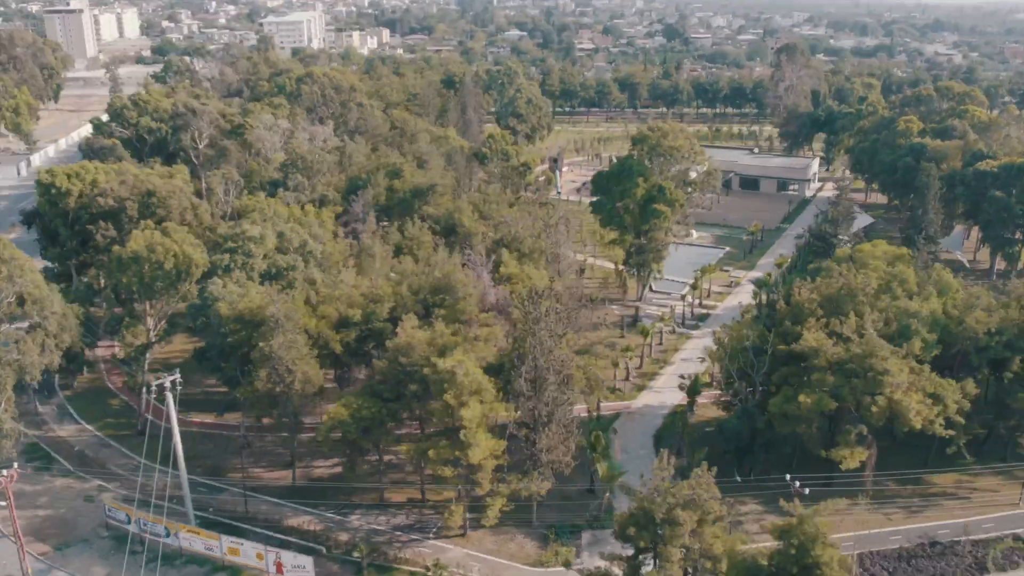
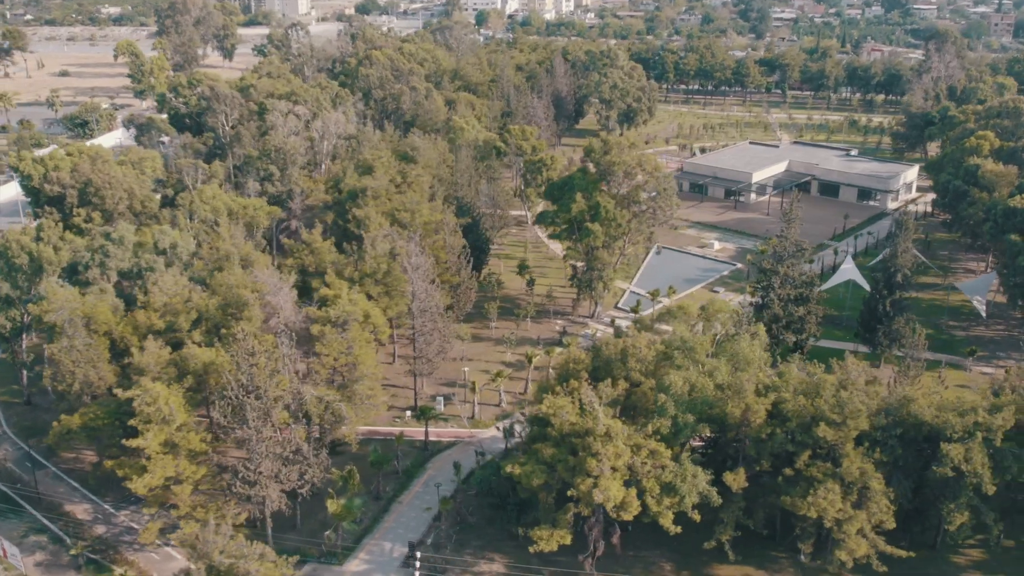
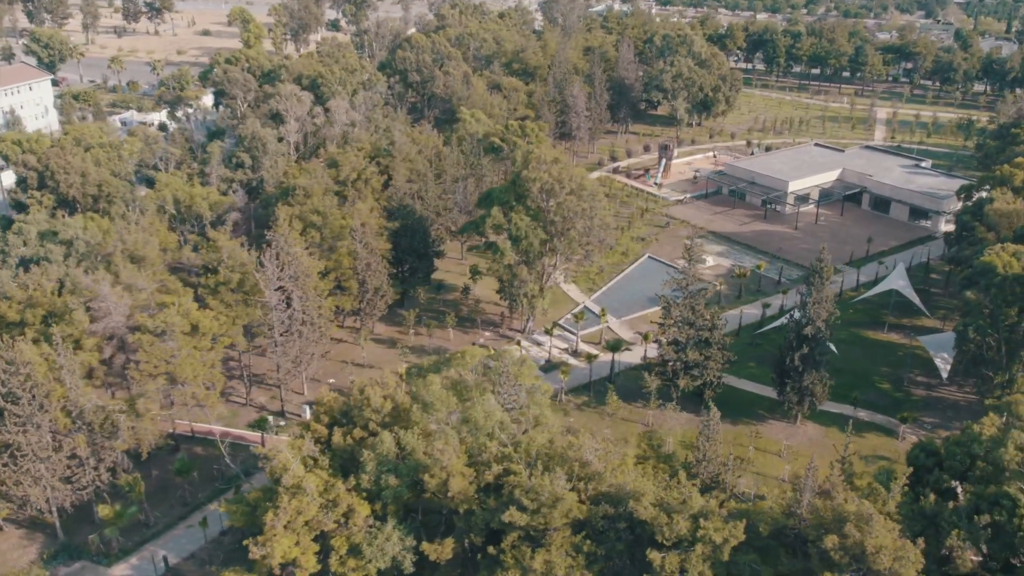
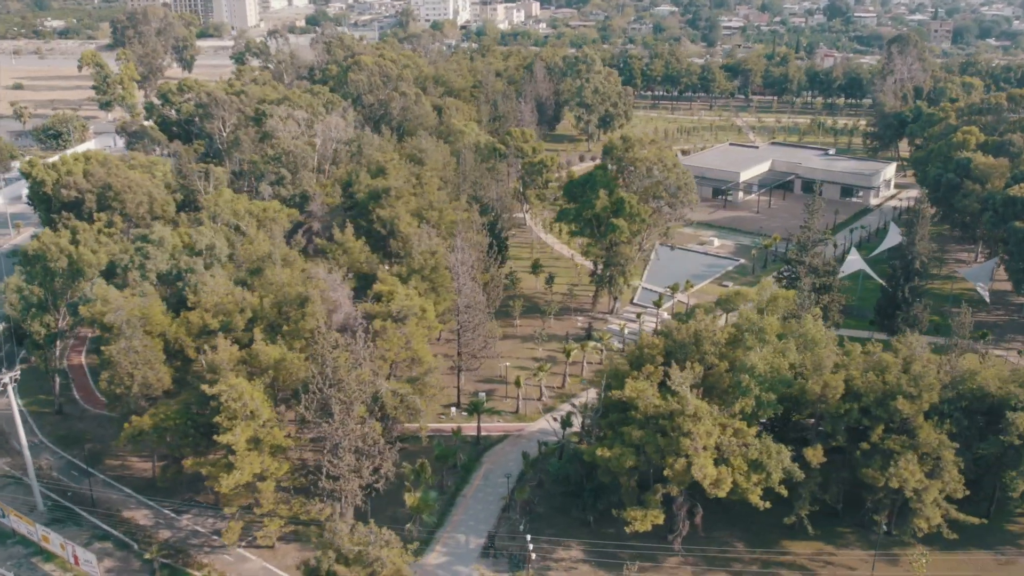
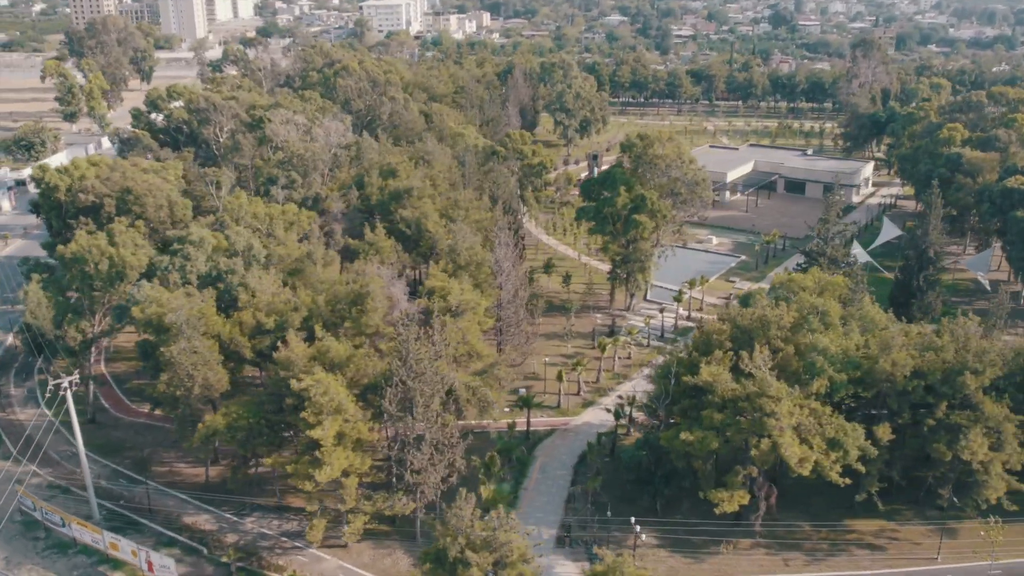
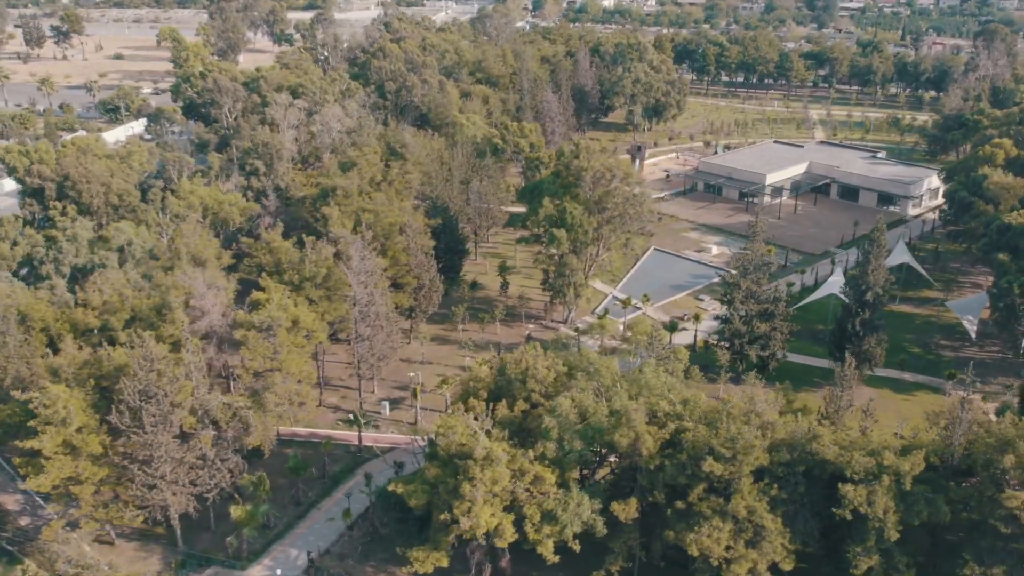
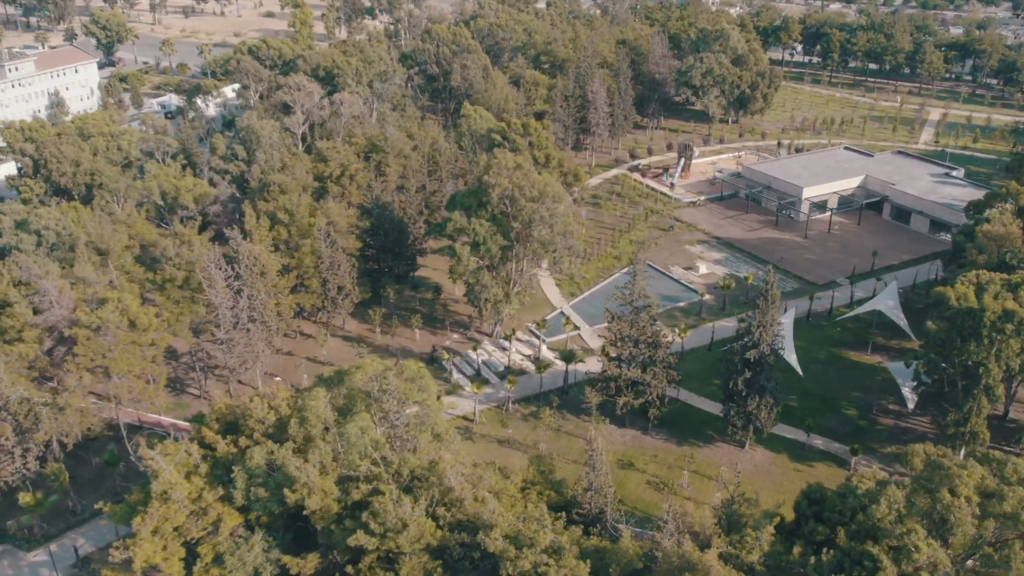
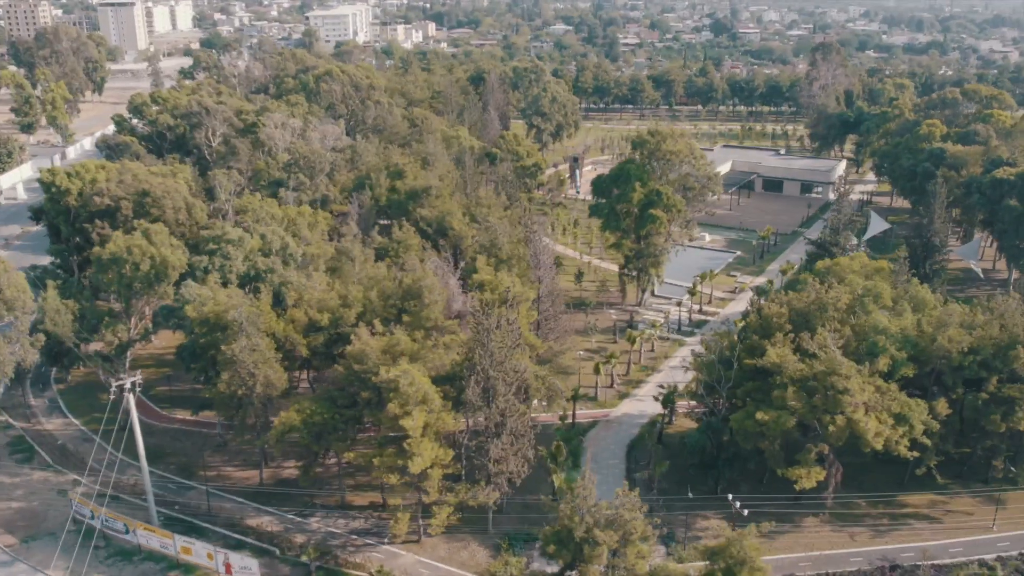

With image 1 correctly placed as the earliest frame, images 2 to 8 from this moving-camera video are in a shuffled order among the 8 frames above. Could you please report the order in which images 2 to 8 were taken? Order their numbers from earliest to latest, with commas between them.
8, 5, 4, 2, 6, 3, 7
